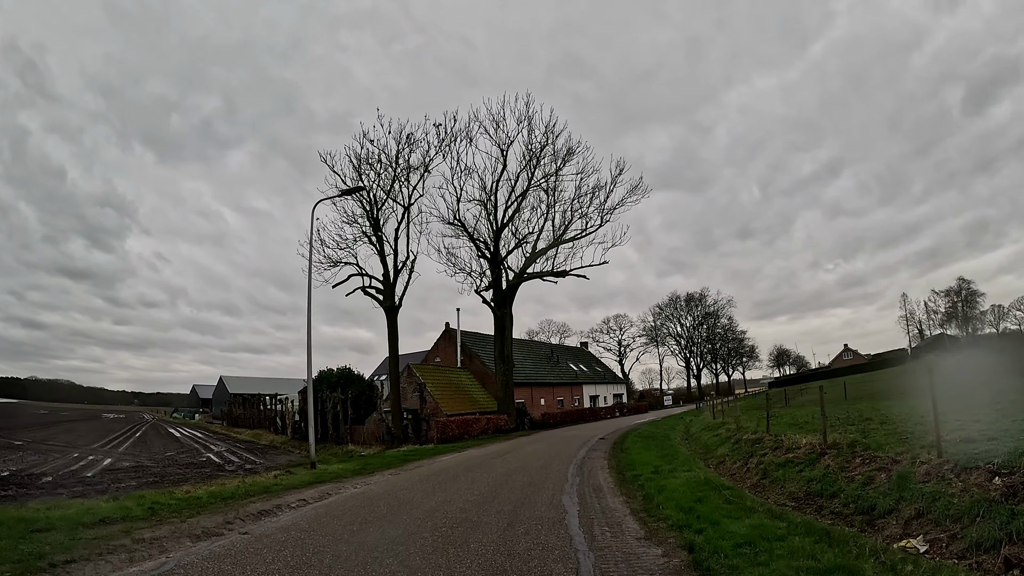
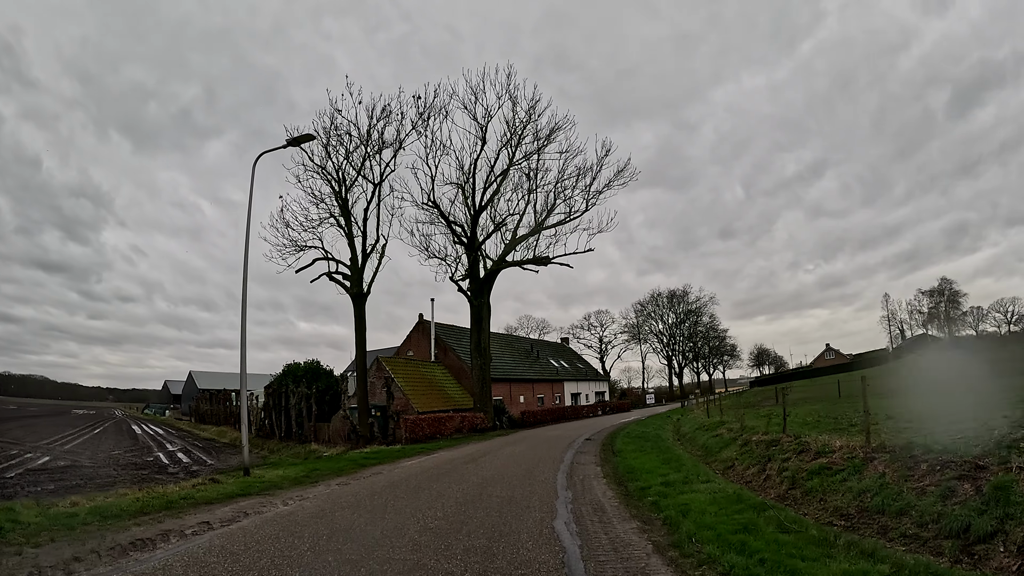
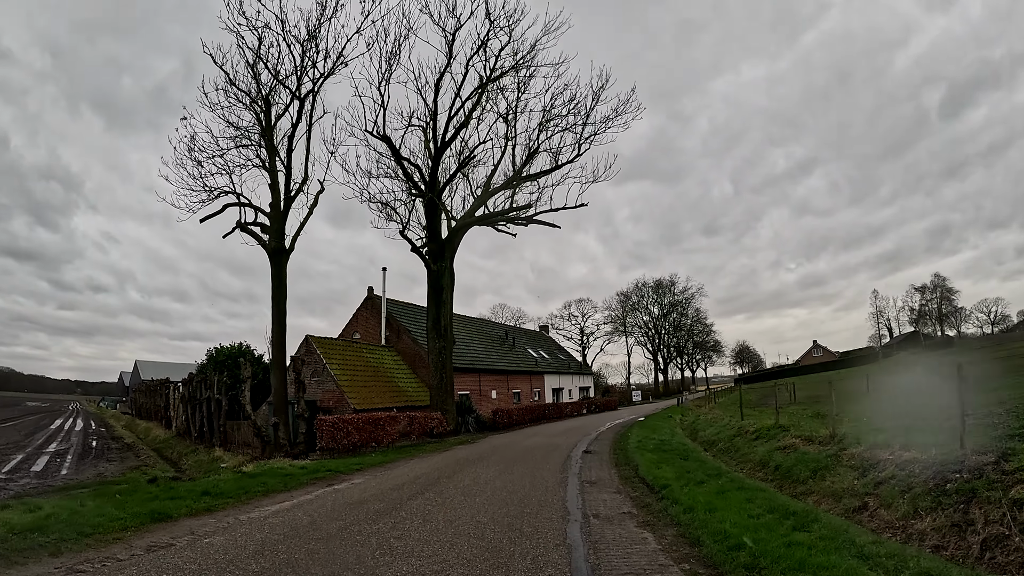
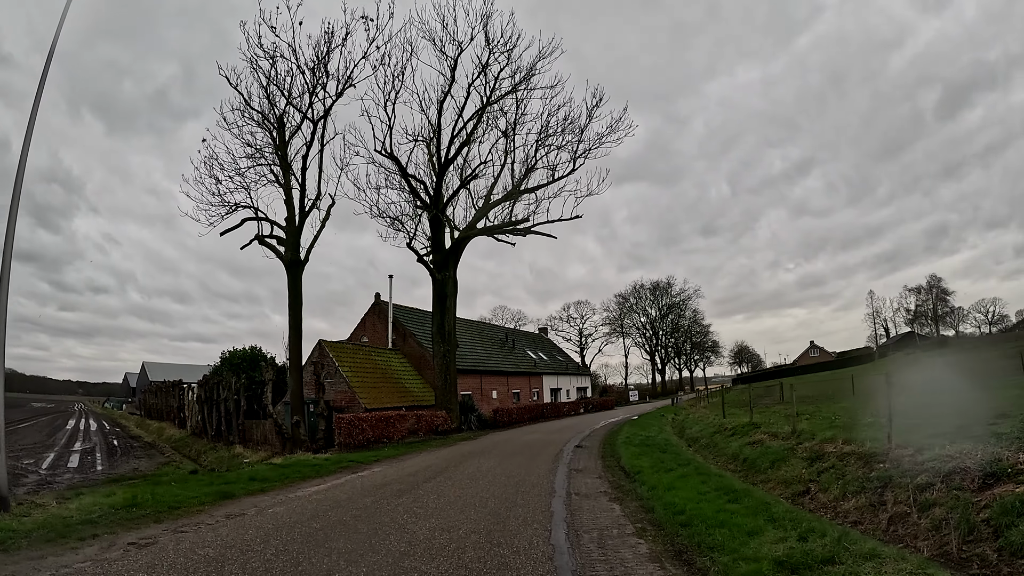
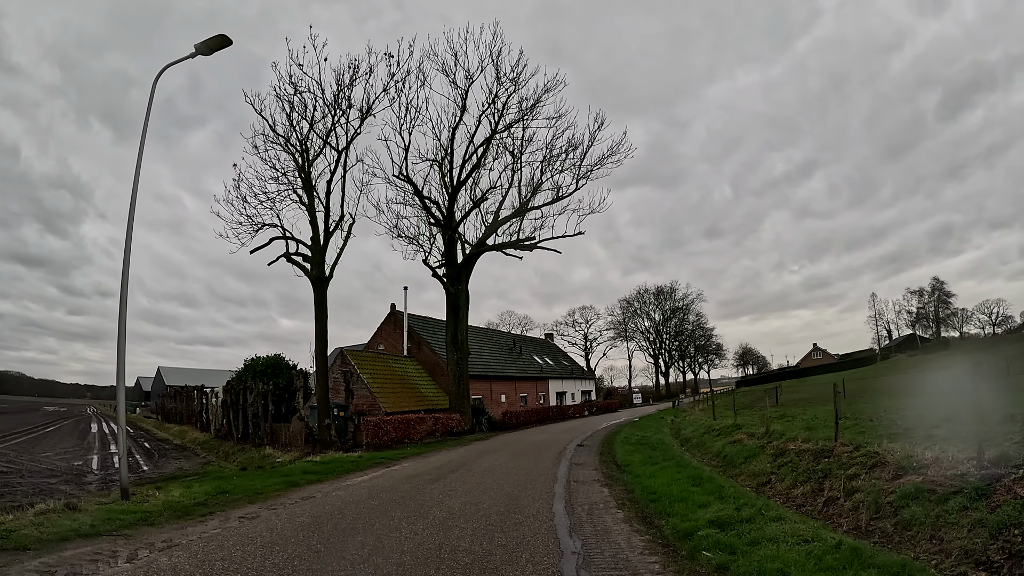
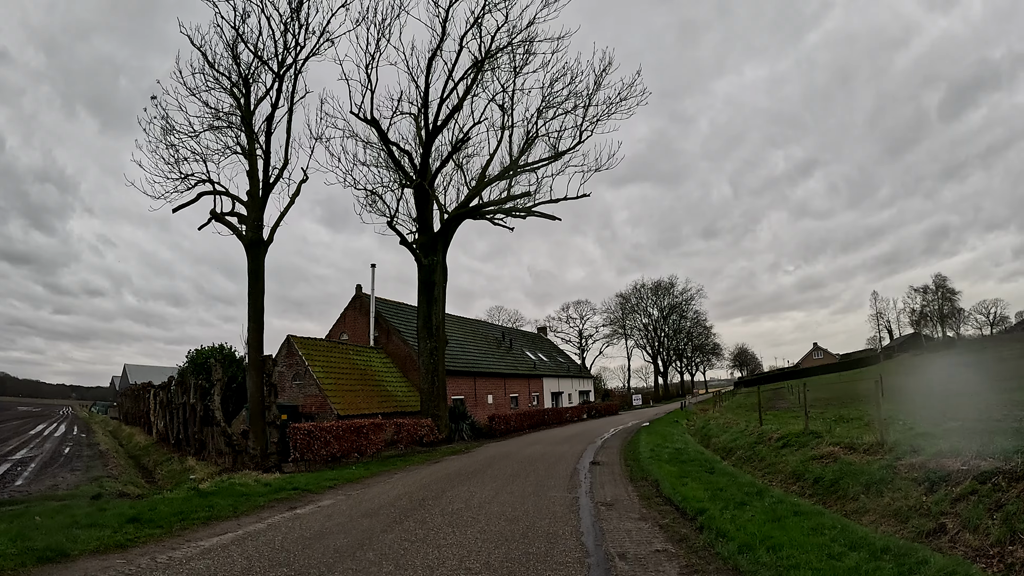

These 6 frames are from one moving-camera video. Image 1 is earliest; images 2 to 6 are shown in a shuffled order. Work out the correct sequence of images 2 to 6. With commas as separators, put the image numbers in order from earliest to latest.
2, 5, 4, 3, 6
